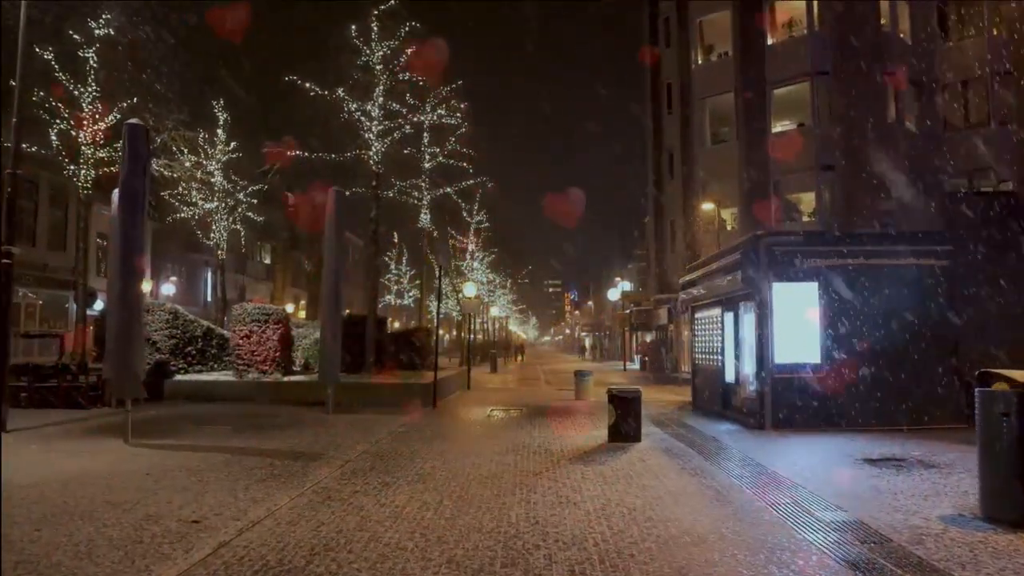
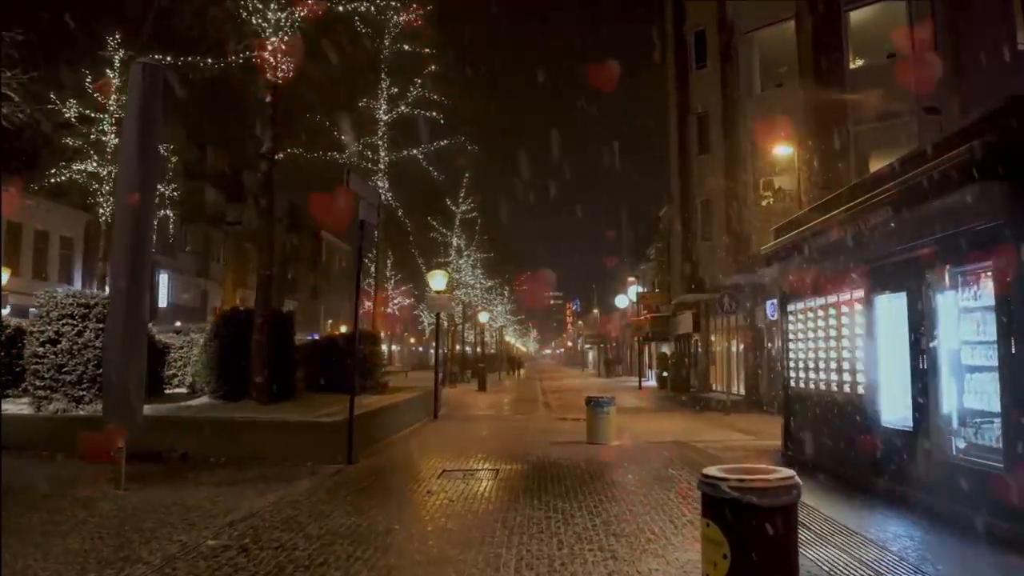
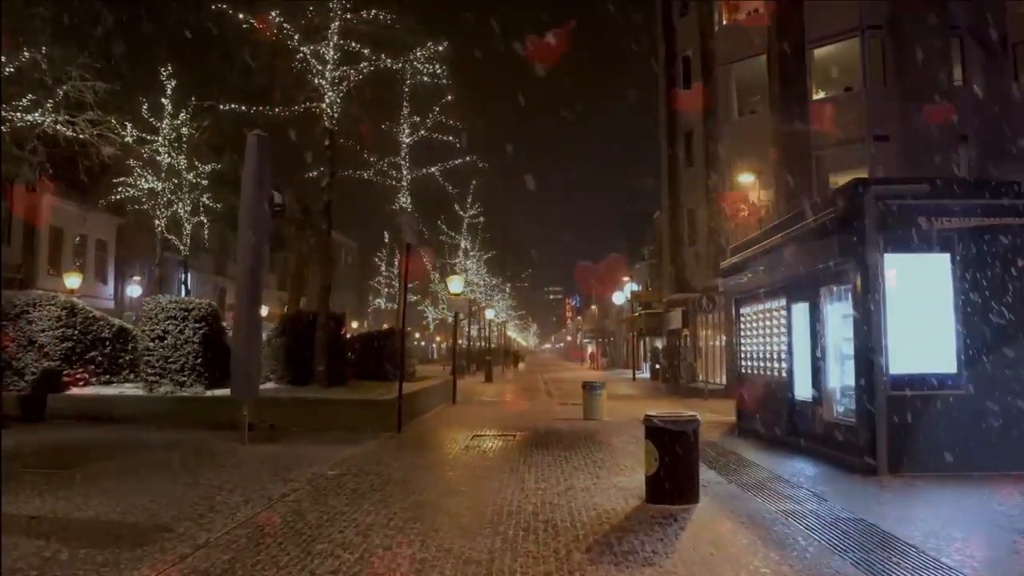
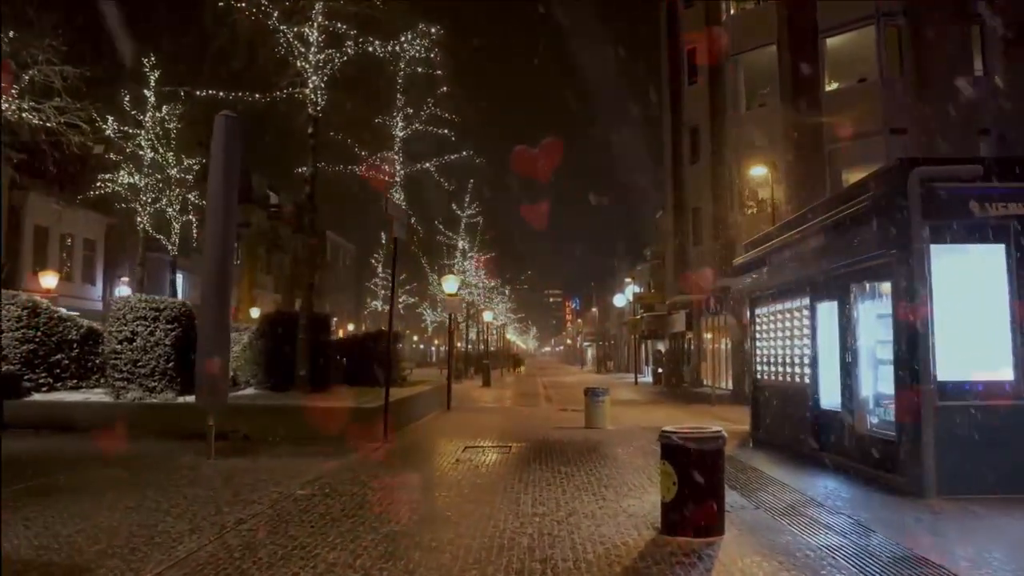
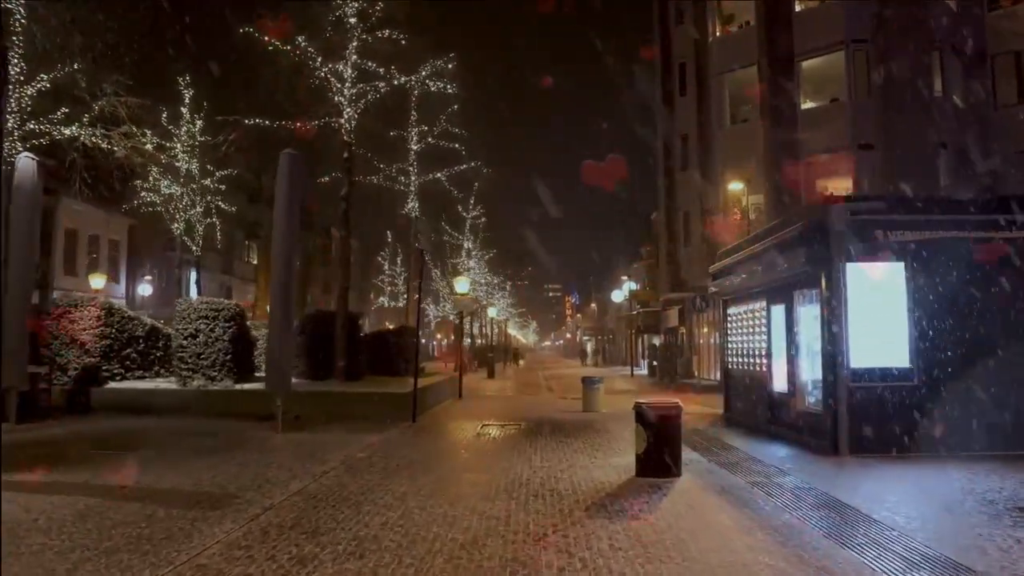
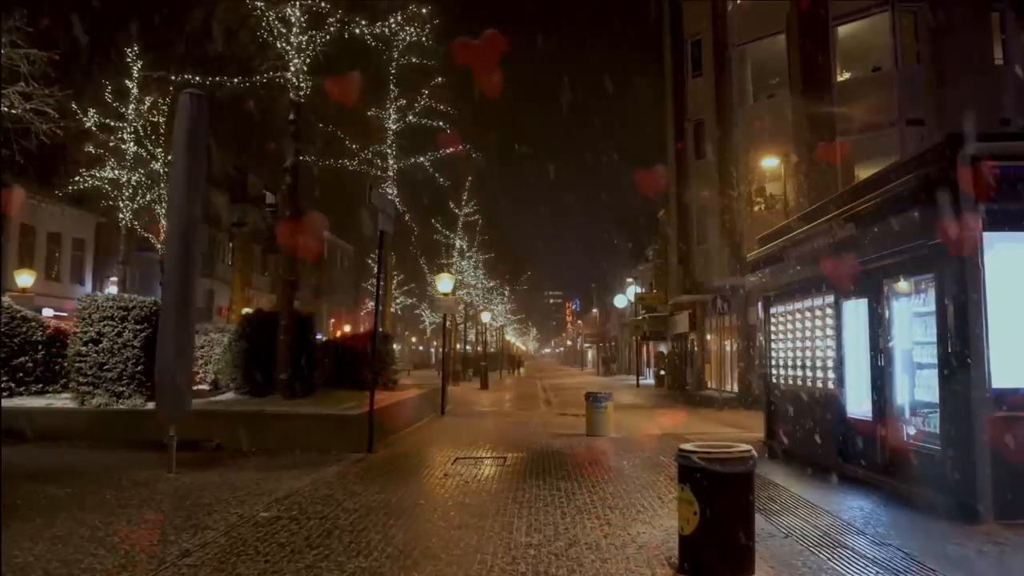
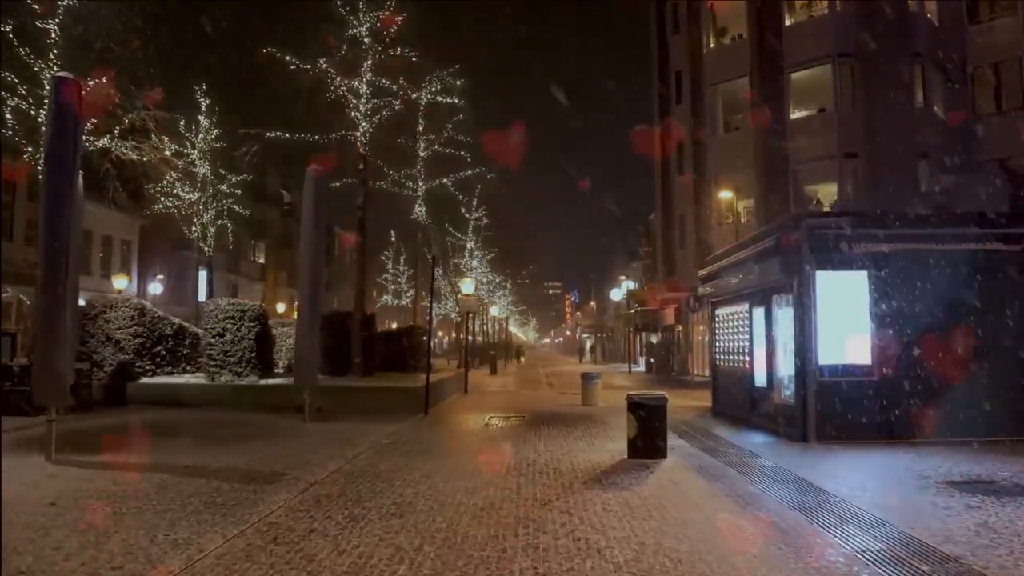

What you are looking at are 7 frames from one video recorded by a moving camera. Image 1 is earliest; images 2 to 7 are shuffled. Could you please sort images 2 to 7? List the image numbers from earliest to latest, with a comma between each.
7, 5, 3, 4, 6, 2
